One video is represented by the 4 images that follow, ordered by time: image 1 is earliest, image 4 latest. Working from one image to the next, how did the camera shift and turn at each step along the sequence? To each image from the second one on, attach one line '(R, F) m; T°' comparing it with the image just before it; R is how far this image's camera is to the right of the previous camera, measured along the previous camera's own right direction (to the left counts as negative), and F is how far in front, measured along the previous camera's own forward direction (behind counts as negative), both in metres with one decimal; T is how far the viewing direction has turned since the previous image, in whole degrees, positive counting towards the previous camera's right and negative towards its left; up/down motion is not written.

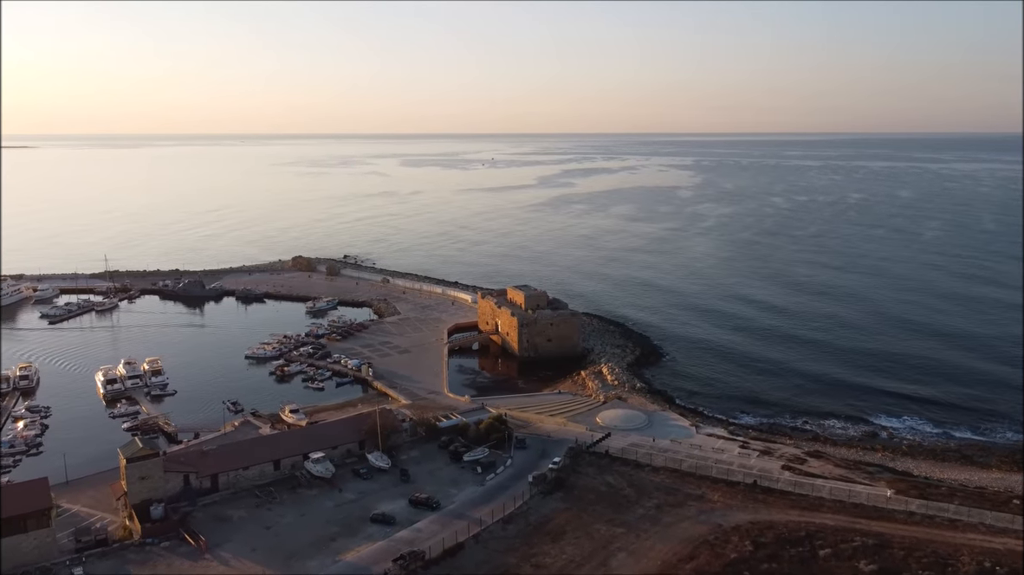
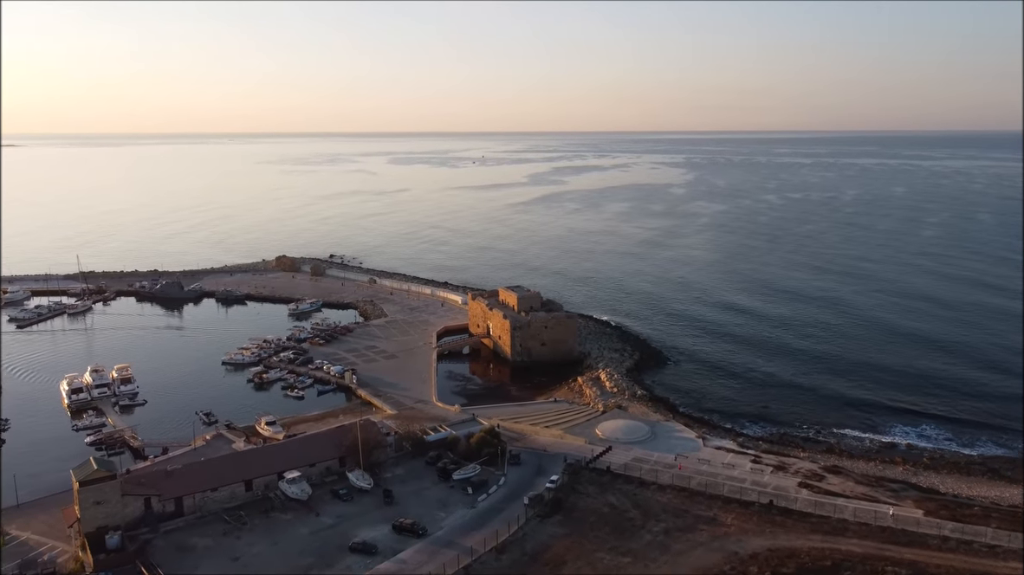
(-0.1, +1.7) m; +1°
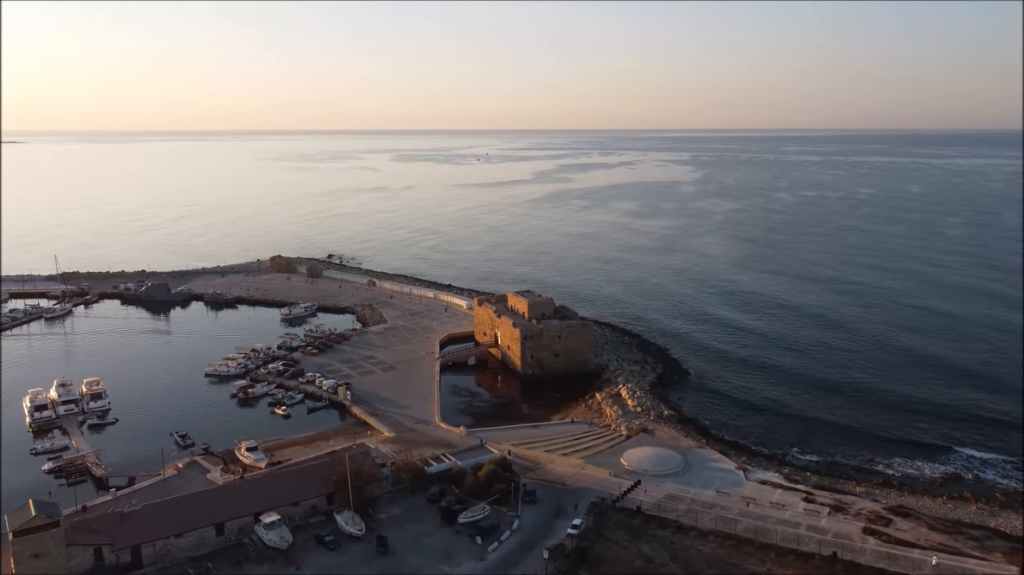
(-0.3, +2.7) m; 0°
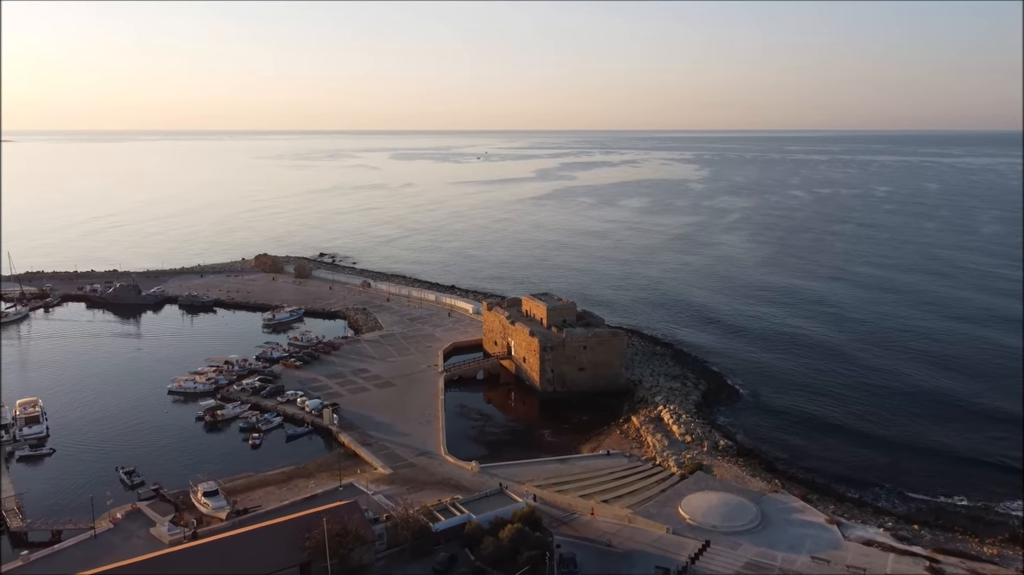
(-0.7, +4.2) m; 0°
